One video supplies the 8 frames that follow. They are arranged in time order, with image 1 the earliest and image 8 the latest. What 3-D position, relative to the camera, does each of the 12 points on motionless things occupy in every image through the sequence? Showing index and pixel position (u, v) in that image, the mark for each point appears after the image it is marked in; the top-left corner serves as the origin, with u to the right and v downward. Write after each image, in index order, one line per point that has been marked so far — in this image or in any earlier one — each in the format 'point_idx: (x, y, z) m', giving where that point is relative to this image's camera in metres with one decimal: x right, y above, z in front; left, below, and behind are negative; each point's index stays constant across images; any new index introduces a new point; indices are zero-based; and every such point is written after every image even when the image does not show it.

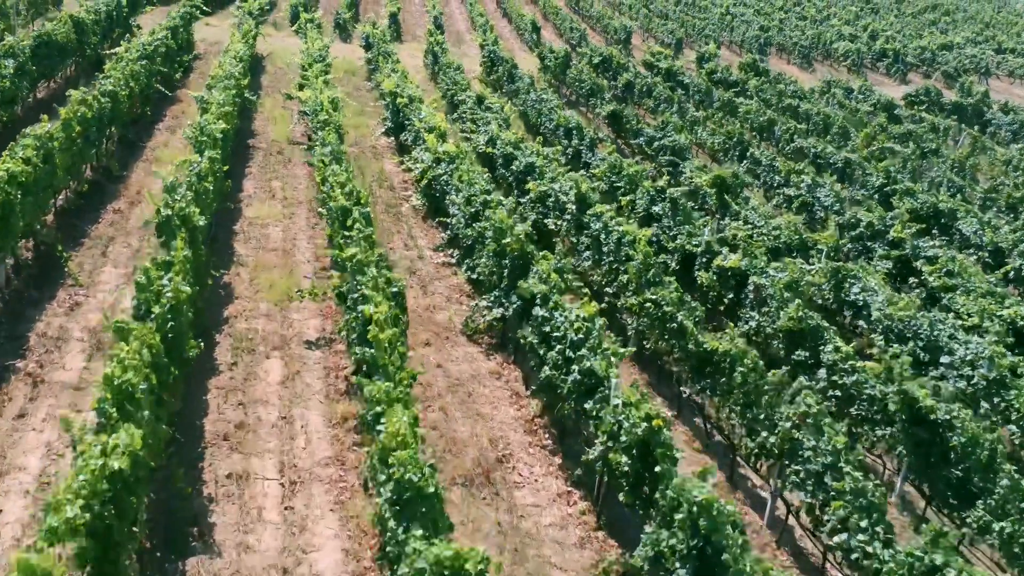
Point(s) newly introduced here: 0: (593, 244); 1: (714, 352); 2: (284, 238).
0: (+1.7, +0.9, +17.1) m
1: (+3.1, -1.0, +12.3) m
2: (-4.9, +1.1, +17.5) m
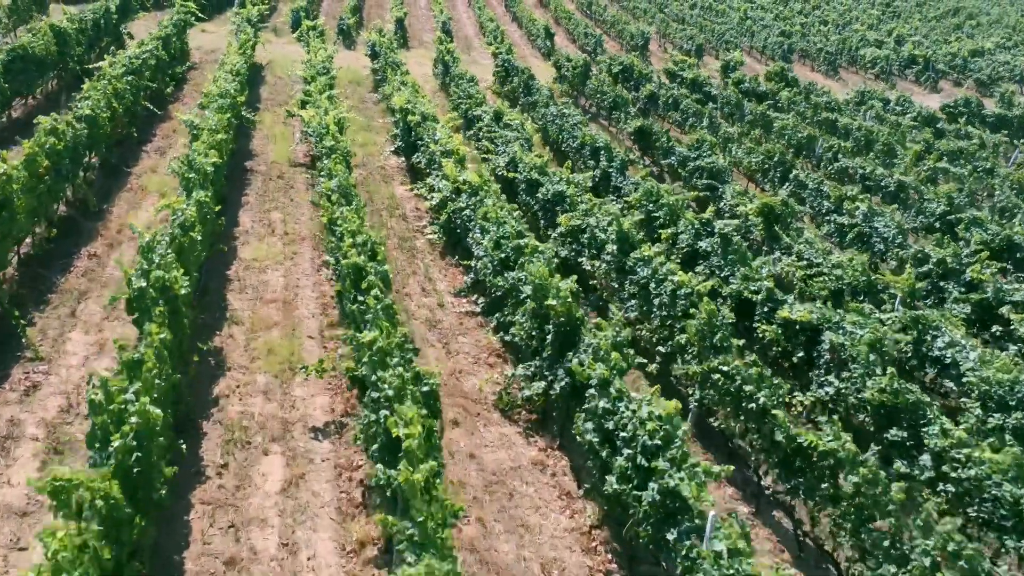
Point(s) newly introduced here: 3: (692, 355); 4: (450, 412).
0: (+2.3, -0.1, +14.9) m
1: (+3.7, -2.0, +10.1) m
2: (-4.2, +0.1, +15.3) m
3: (+2.8, -1.0, +12.9) m
4: (-0.9, -1.8, +12.1) m
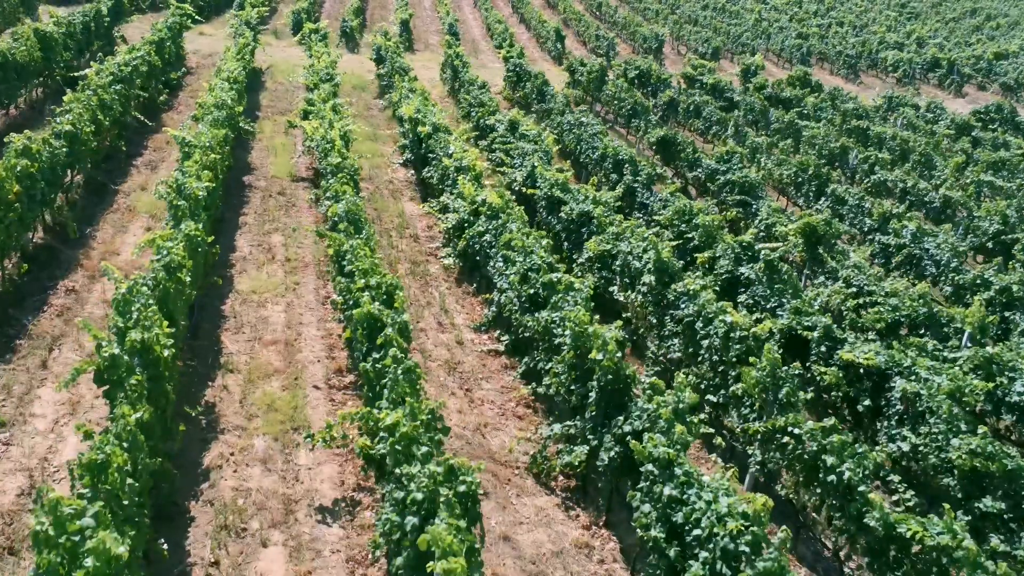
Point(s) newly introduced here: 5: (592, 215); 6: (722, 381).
0: (+2.8, -0.7, +13.3) m
1: (+4.2, -2.6, +8.5) m
2: (-3.7, -0.6, +13.6) m
3: (+3.3, -1.7, +11.3) m
4: (-0.4, -2.4, +10.5) m
5: (+1.7, +1.6, +17.8) m
6: (+3.1, -1.4, +12.2) m
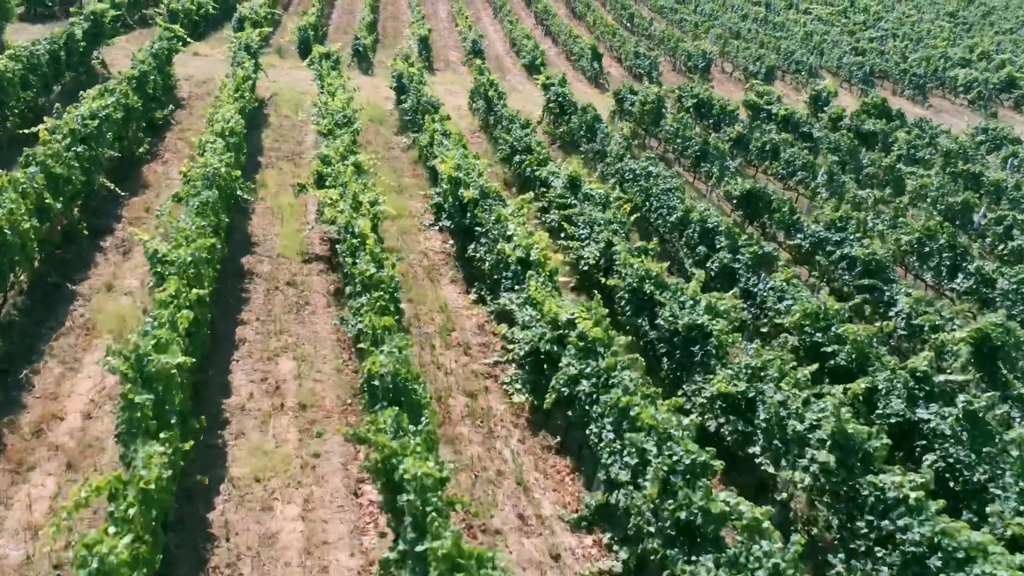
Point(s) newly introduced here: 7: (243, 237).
0: (+4.2, -3.0, +8.8) m
1: (+5.6, -4.9, +4.0) m
2: (-2.3, -2.8, +9.2) m
3: (+4.7, -3.9, +6.8) m
4: (+1.0, -4.7, +6.0) m
5: (+3.2, -0.7, +13.3) m
6: (+4.5, -3.7, +7.7) m
7: (-5.8, +1.1, +17.7) m
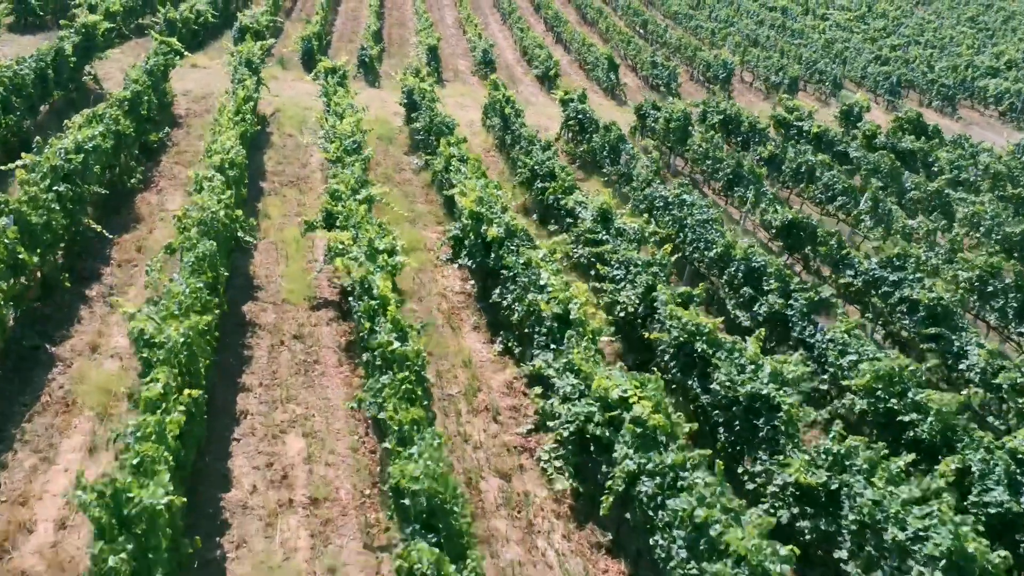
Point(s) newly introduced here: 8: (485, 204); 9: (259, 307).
0: (+4.8, -3.9, +7.1) m
1: (+6.2, -5.8, +2.4) m
2: (-1.8, -3.8, +7.5) m
3: (+5.3, -4.9, +5.2) m
4: (+1.6, -5.7, +4.4) m
5: (+3.7, -1.7, +11.7) m
6: (+5.1, -4.6, +6.0) m
7: (-5.2, +0.1, +16.1) m
8: (-0.6, +1.8, +17.3) m
9: (-4.7, -0.4, +15.2) m
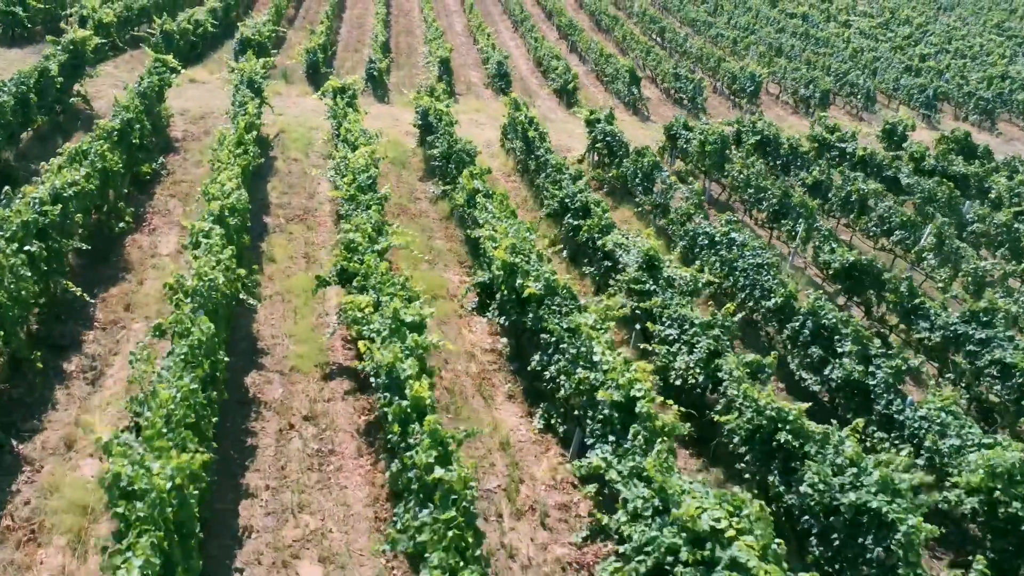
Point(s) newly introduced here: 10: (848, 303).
0: (+5.5, -5.0, +5.1) m
1: (+6.9, -6.9, +0.4) m
2: (-1.1, -4.9, +5.5) m
3: (+6.0, -6.0, +3.2) m
4: (+2.2, -6.8, +2.4) m
5: (+4.4, -2.8, +9.7) m
6: (+5.8, -5.7, +4.0) m
7: (-4.6, -1.0, +14.1) m
8: (+0.1, +0.7, +15.3) m
9: (-4.0, -1.5, +13.2) m
10: (+7.6, -0.4, +18.8) m
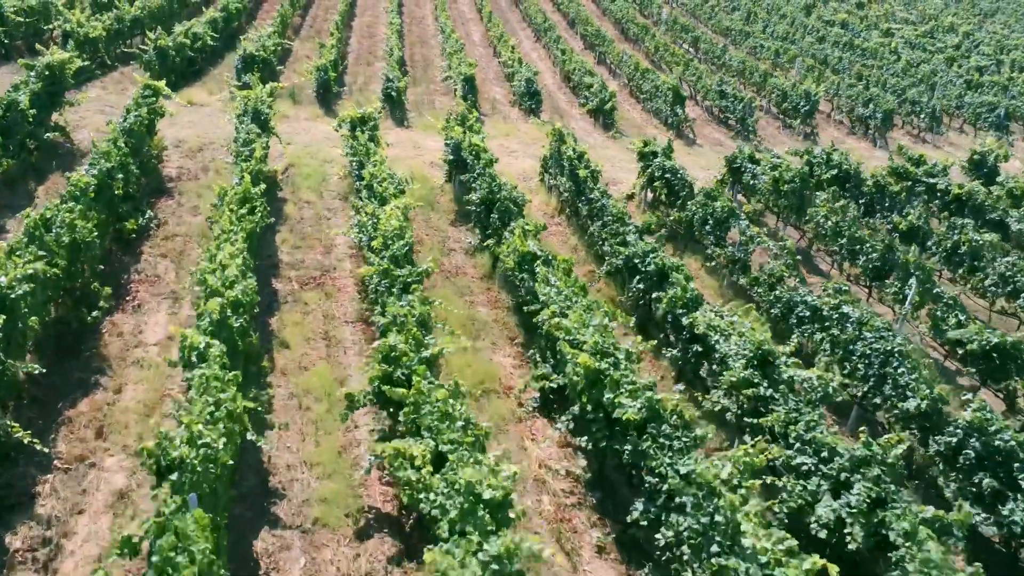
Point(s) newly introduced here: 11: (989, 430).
0: (+6.7, -6.6, +1.8) m
1: (+8.1, -8.5, -3.0) m
2: (+0.1, -6.5, +2.2) m
3: (+7.2, -7.6, -0.2) m
4: (+3.4, -8.4, -1.0) m
5: (+5.6, -4.4, +6.3) m
6: (+7.0, -7.3, +0.7) m
7: (-3.4, -2.6, +10.7) m
8: (+1.3, -1.0, +12.0) m
9: (-2.8, -3.1, +9.8) m
10: (+8.9, -2.0, +15.4) m
11: (+6.9, -2.1, +11.8) m
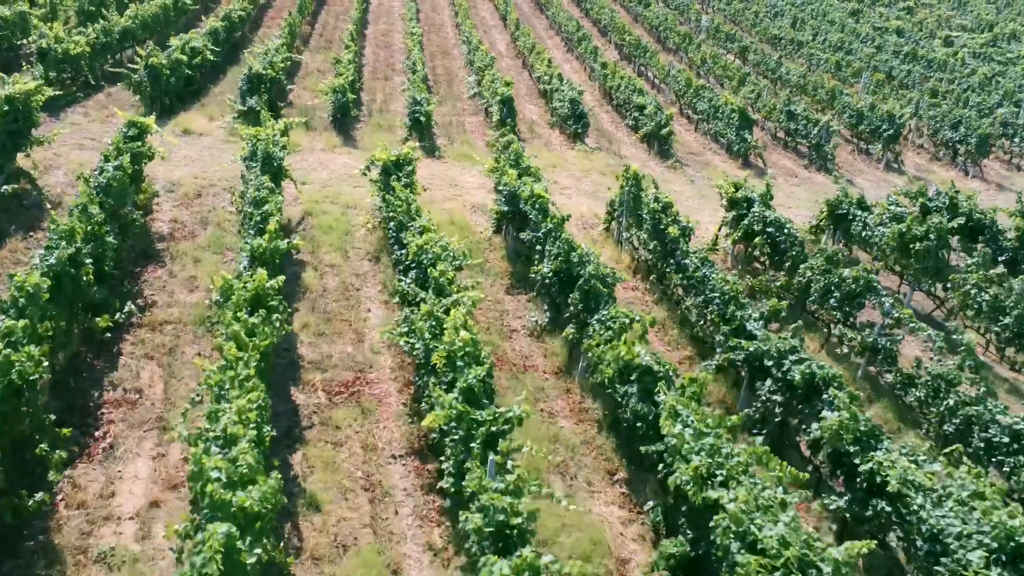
0: (+8.2, -8.4, -2.3) m
1: (+9.5, -10.3, -7.0) m
2: (+1.6, -8.2, -1.9) m
3: (+8.7, -9.3, -4.2) m
4: (+4.9, -10.1, -5.0) m
5: (+7.1, -6.1, +2.3) m
6: (+8.5, -9.1, -3.4) m
7: (-1.9, -4.3, +6.7) m
8: (+2.8, -2.7, +7.9) m
9: (-1.3, -4.9, +5.8) m
10: (+10.3, -3.7, +11.3) m
11: (+8.4, -3.9, +7.8) m
